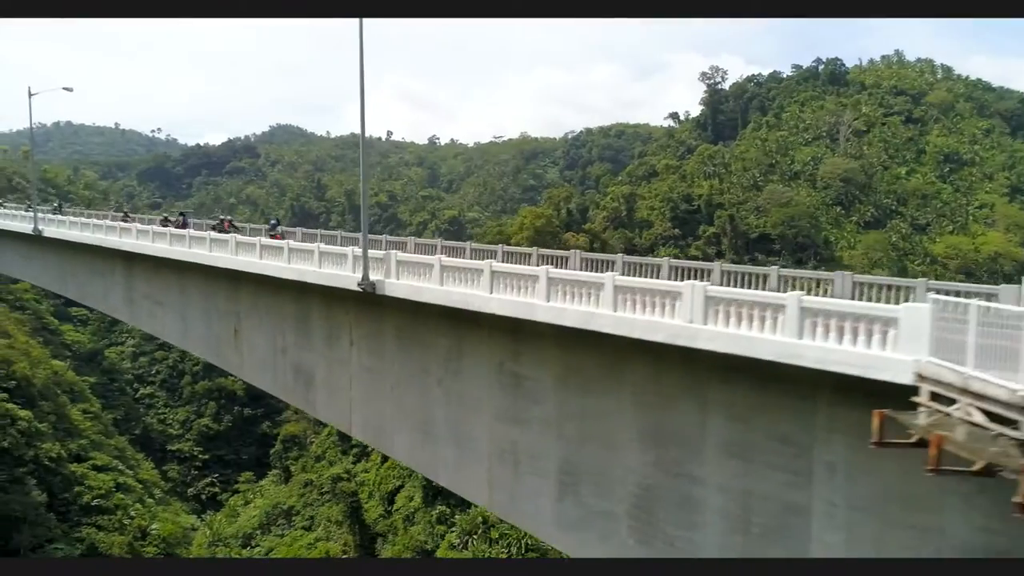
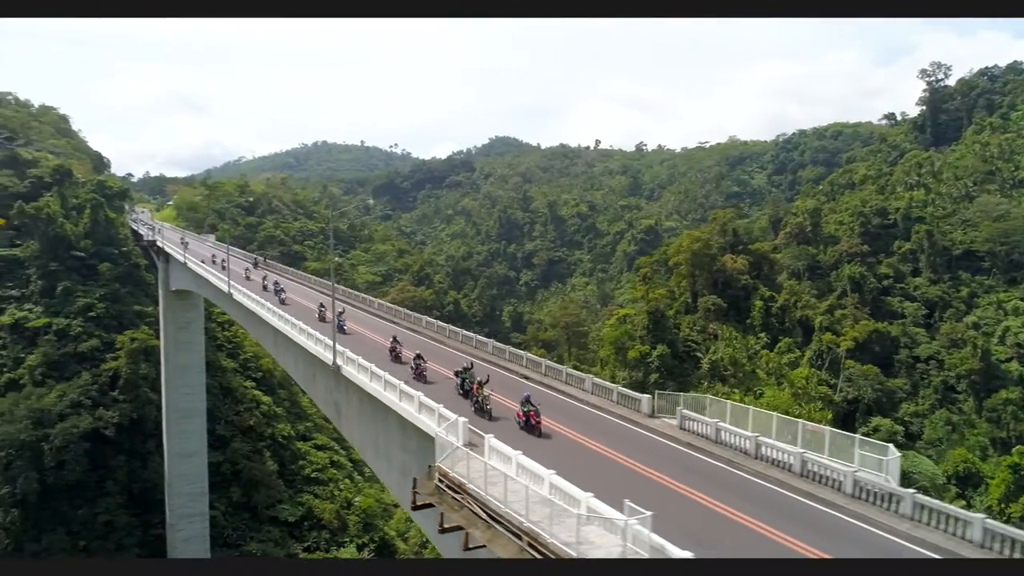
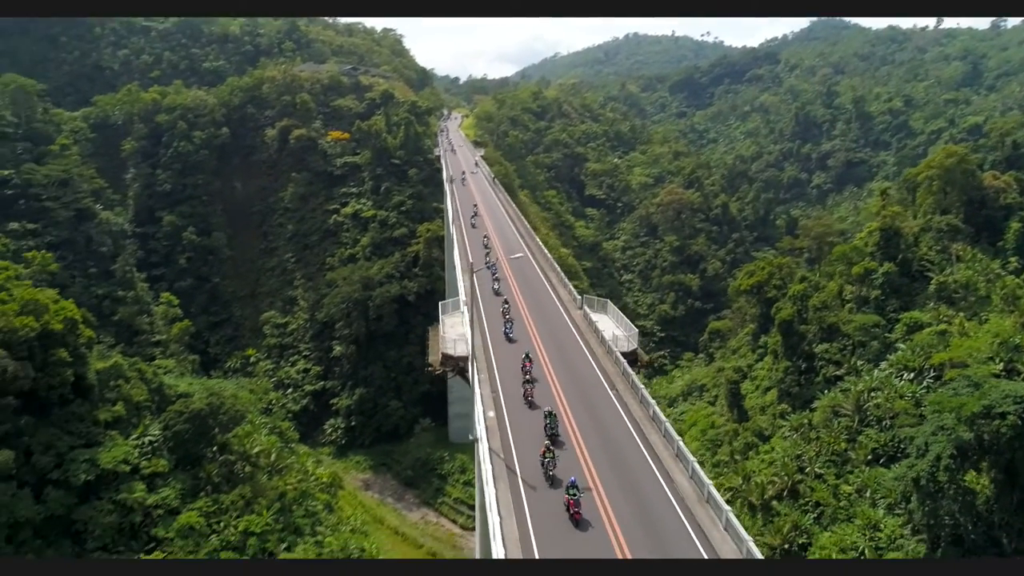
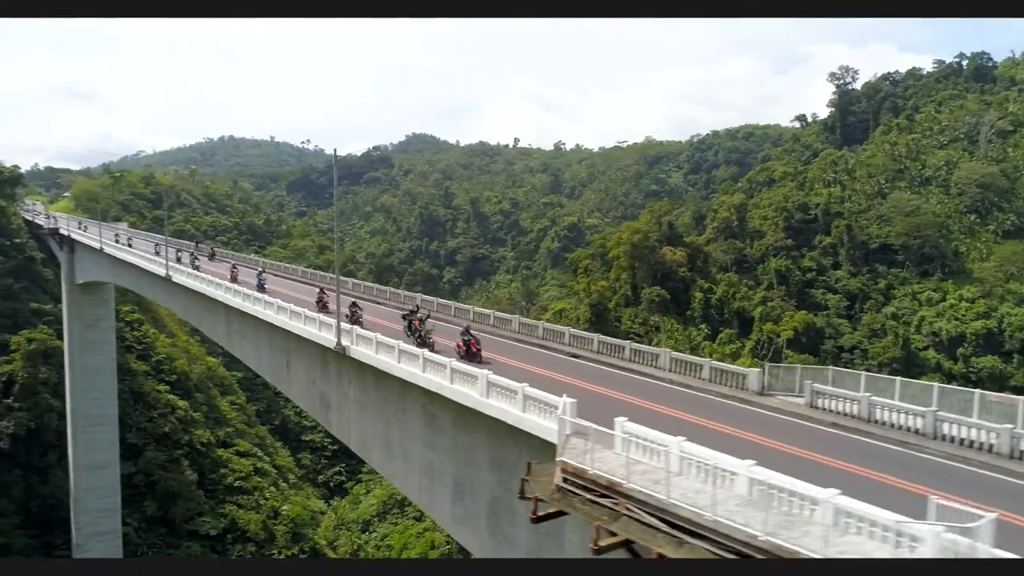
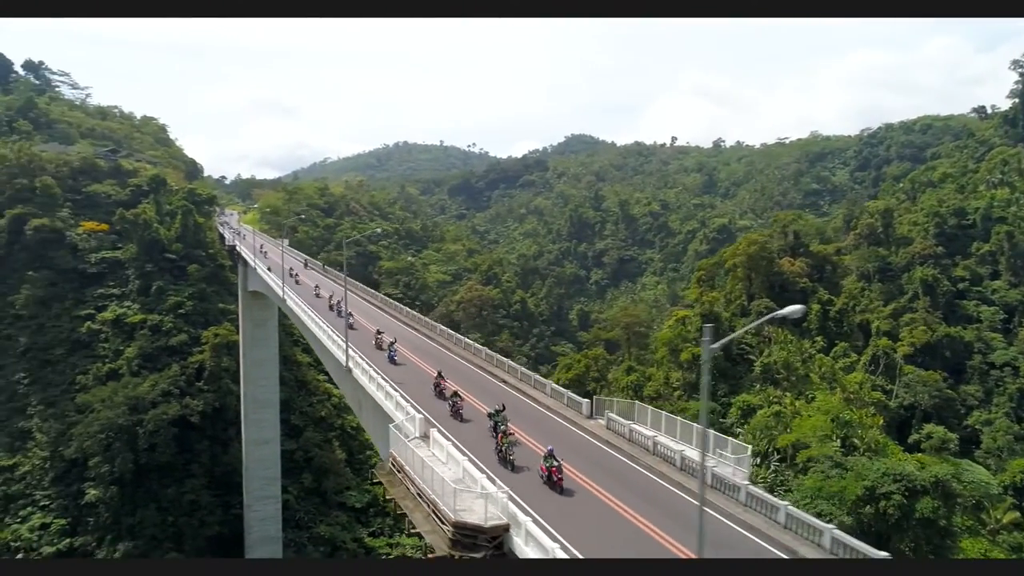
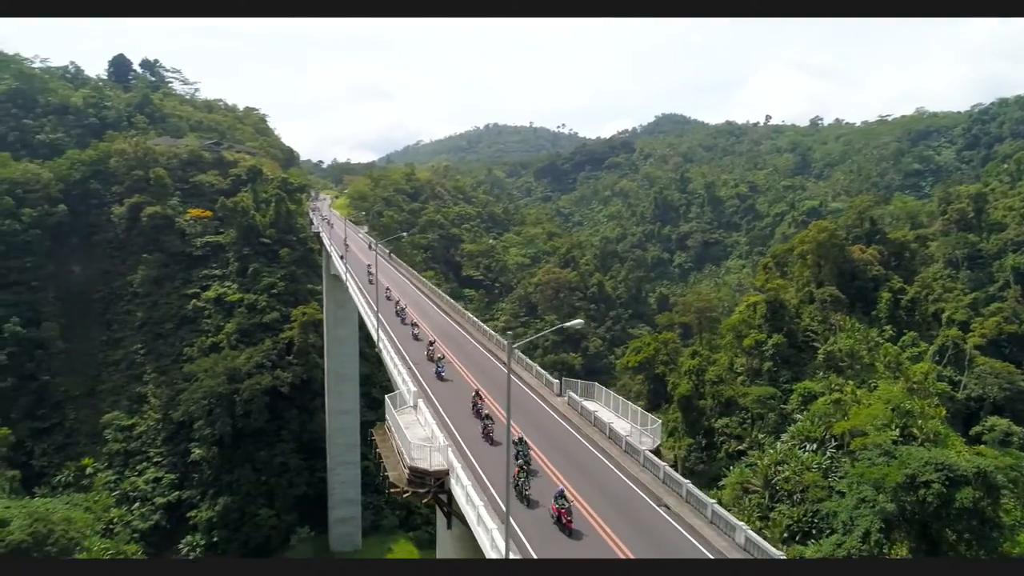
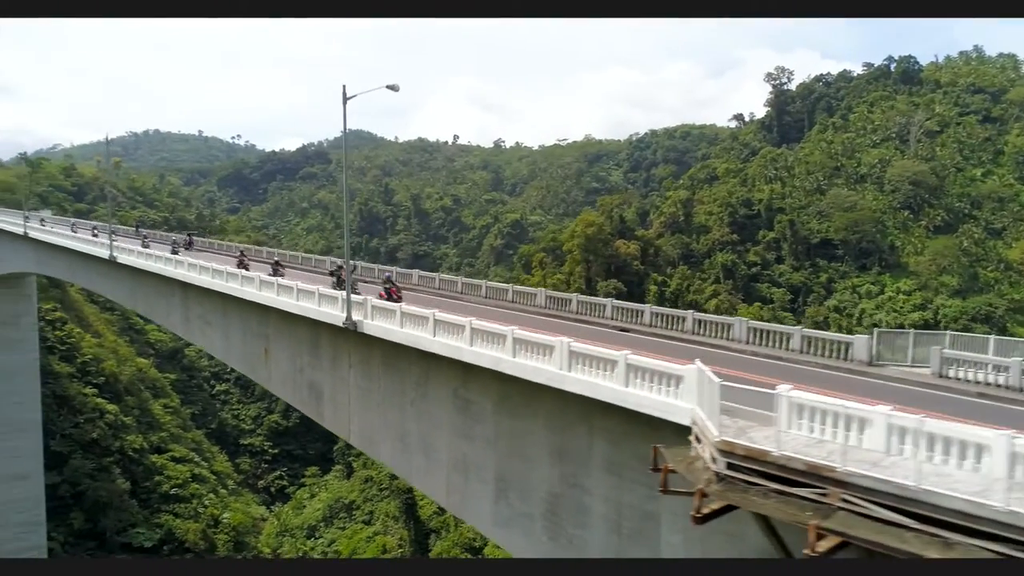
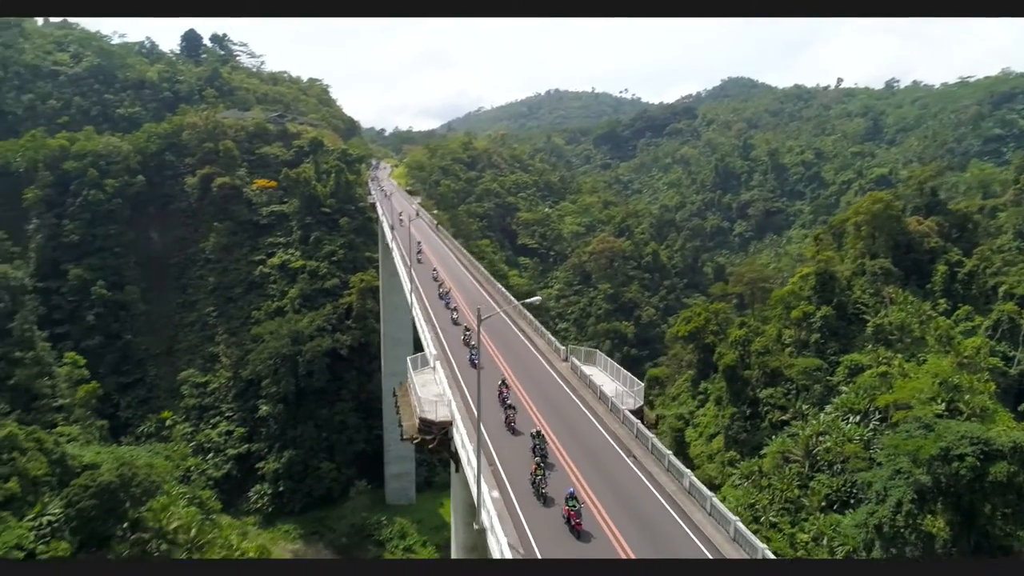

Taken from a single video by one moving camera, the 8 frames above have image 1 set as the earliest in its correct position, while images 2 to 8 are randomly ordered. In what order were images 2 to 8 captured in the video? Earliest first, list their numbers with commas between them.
7, 4, 2, 5, 6, 8, 3
